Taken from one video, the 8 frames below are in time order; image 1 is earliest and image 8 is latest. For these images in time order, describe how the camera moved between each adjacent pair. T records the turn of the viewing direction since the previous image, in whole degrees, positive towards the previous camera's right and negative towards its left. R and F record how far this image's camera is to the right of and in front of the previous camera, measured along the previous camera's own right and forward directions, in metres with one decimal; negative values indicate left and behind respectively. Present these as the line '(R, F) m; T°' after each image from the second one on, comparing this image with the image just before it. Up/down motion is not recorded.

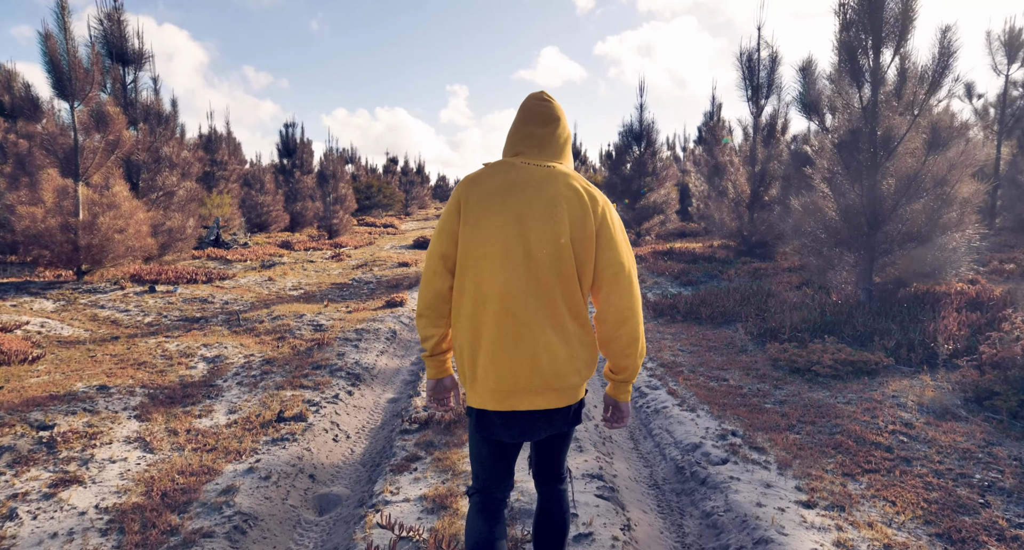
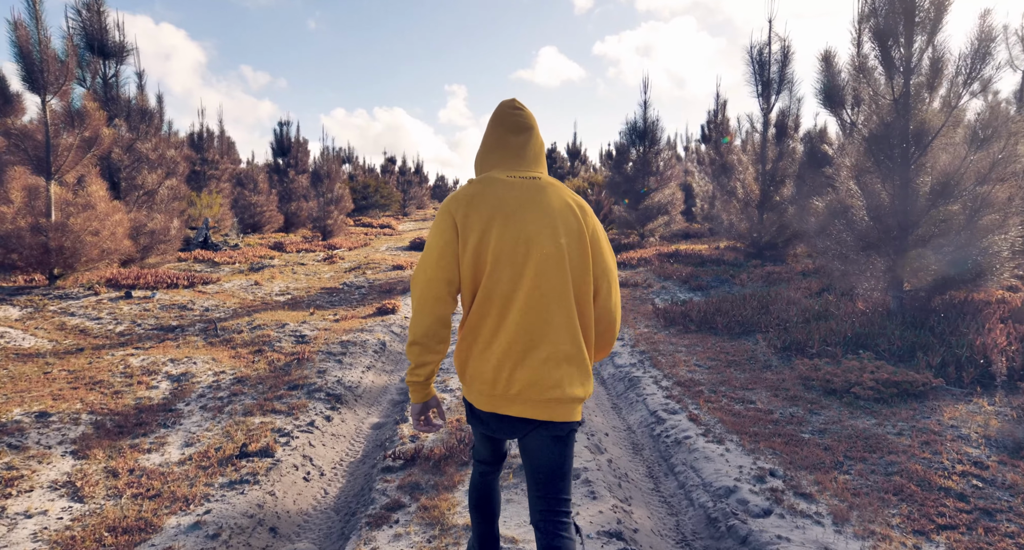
(0.0, +1.1) m; 0°
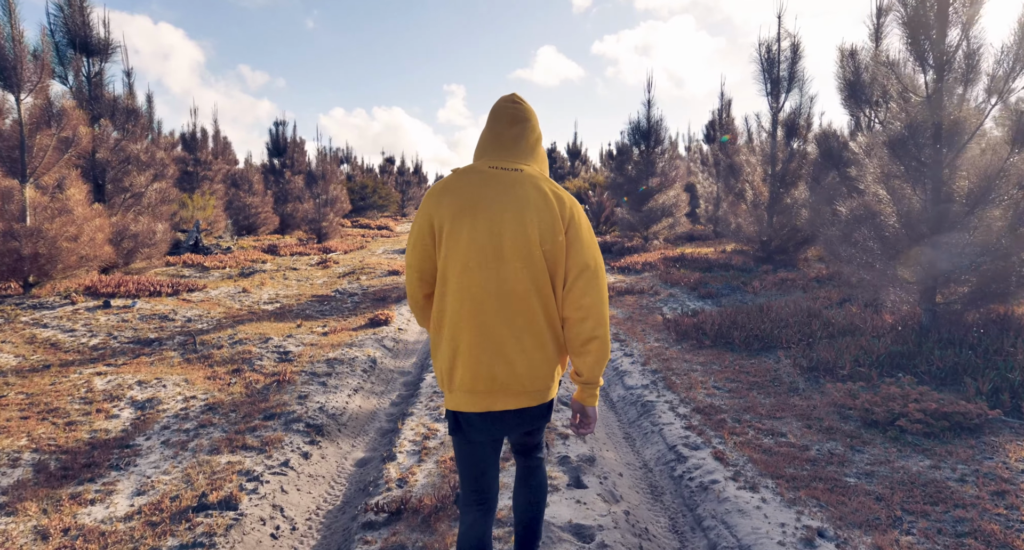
(0.0, +0.9) m; 0°
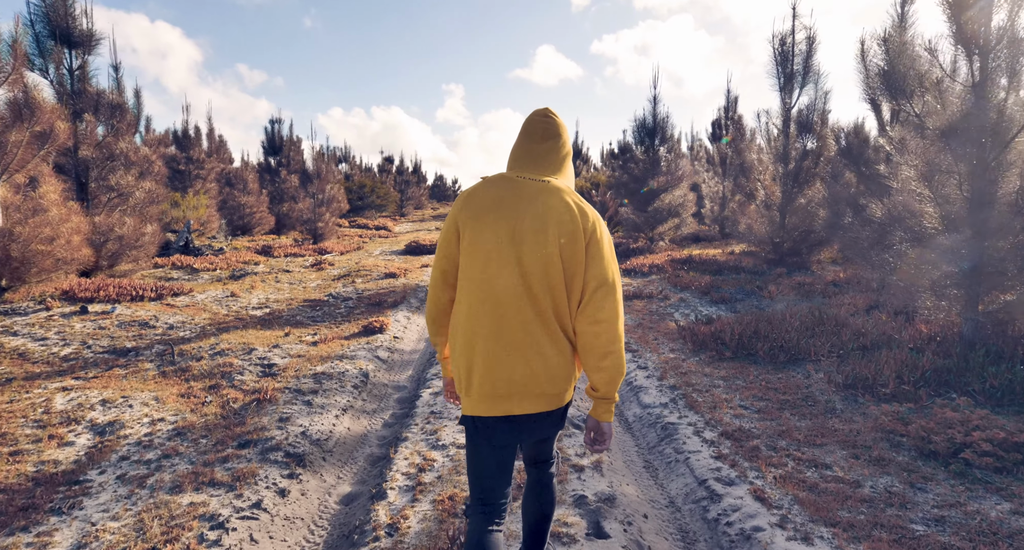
(-0.1, +0.9) m; 0°
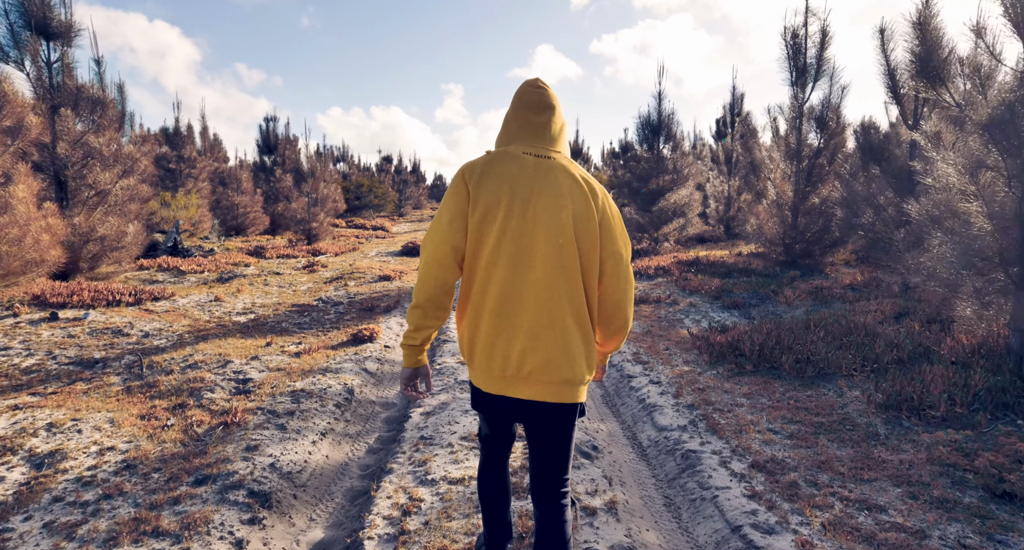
(0.0, +1.0) m; 0°
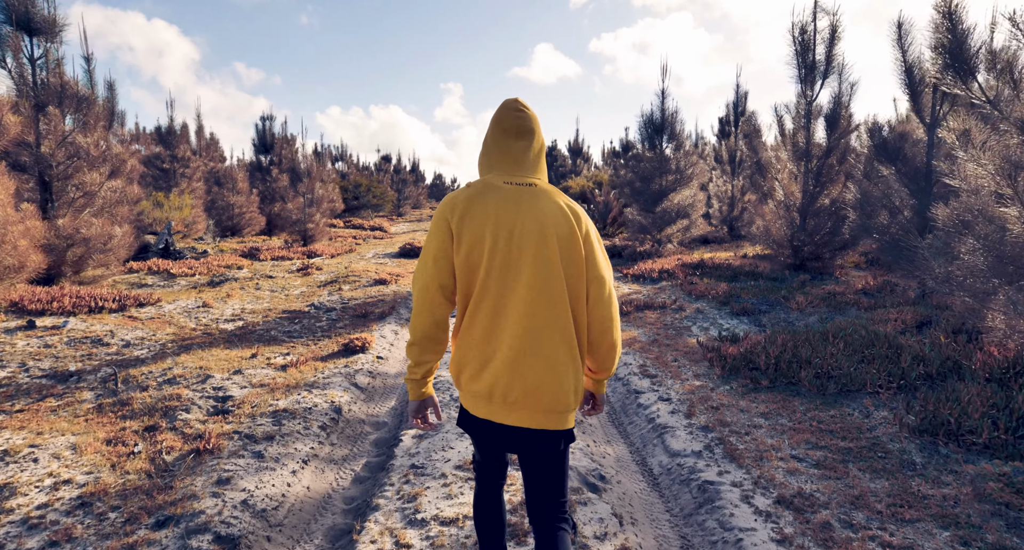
(0.0, +0.7) m; 0°
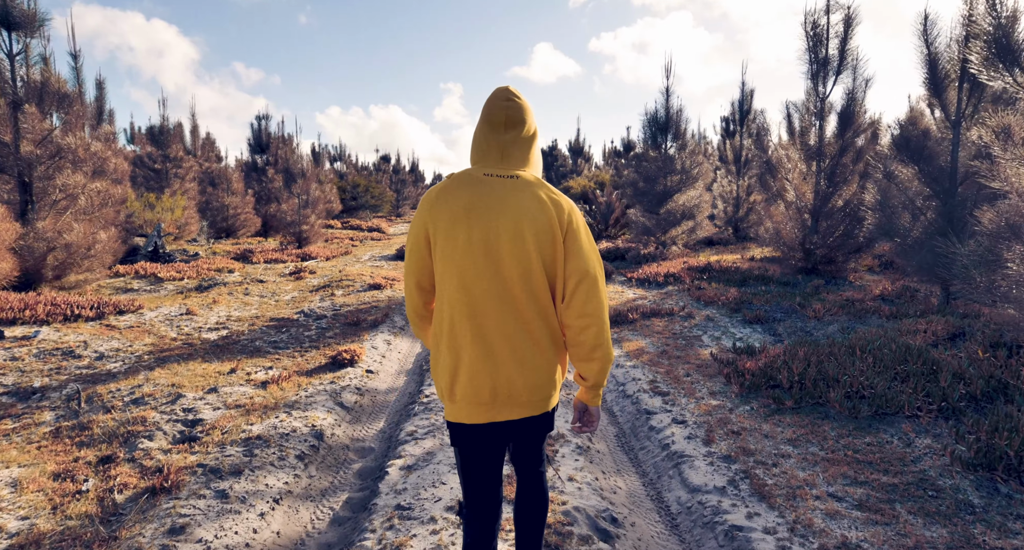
(0.0, +0.8) m; 0°
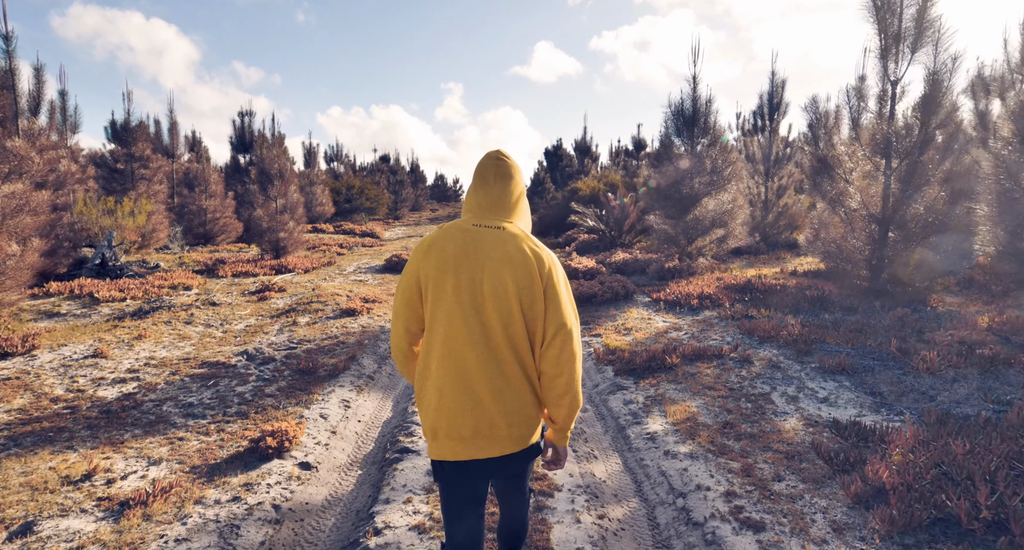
(0.0, +3.6) m; 0°
